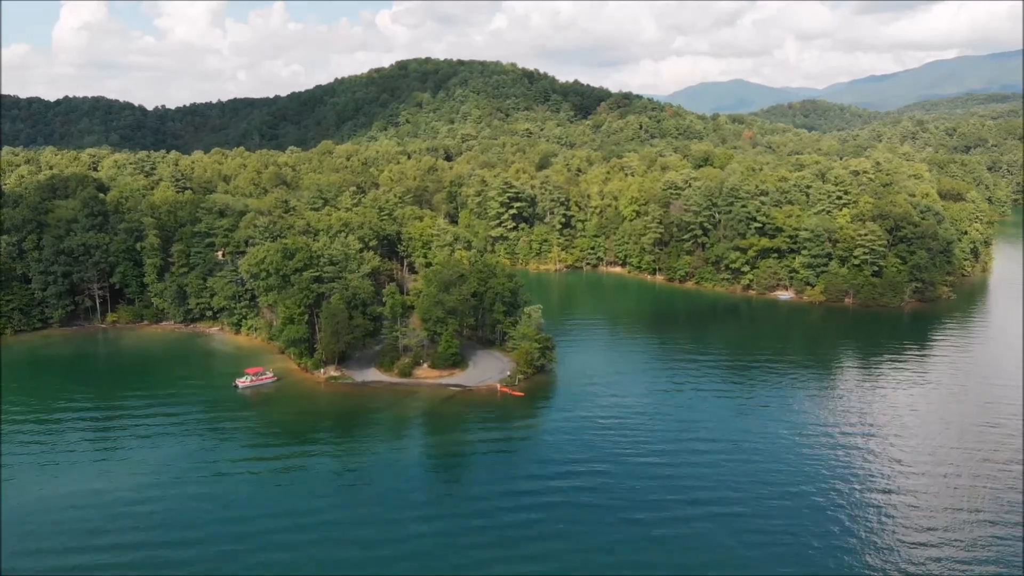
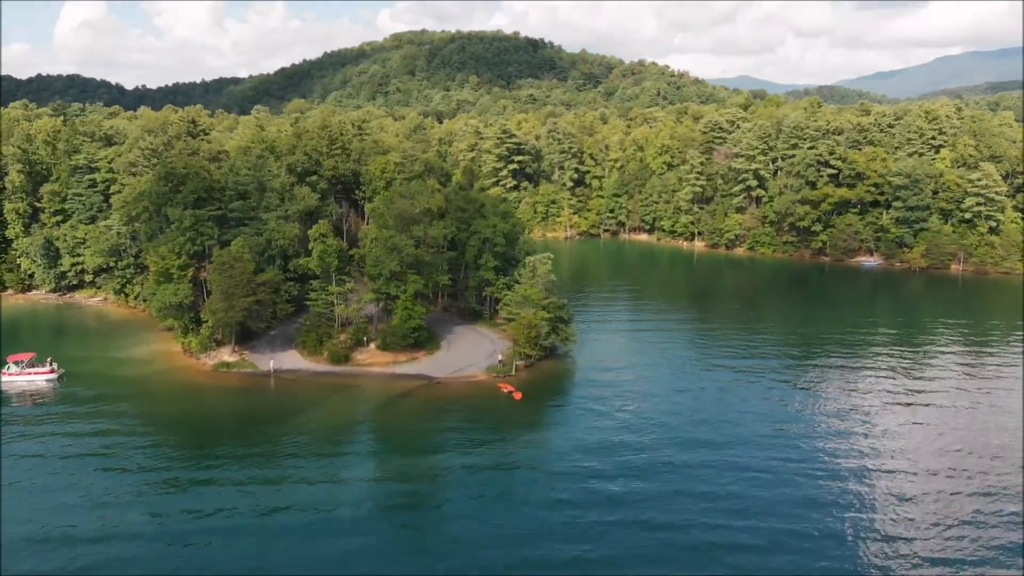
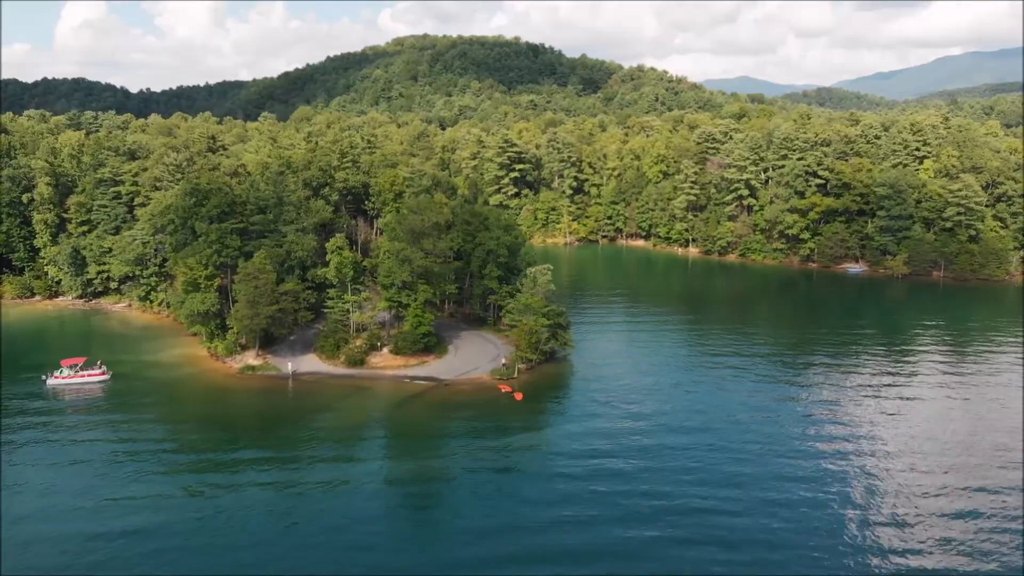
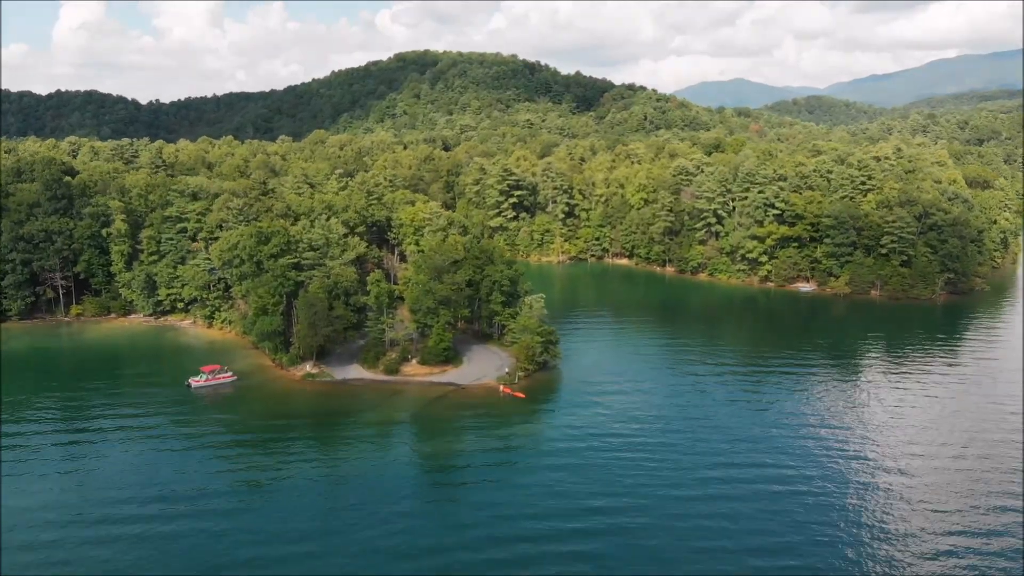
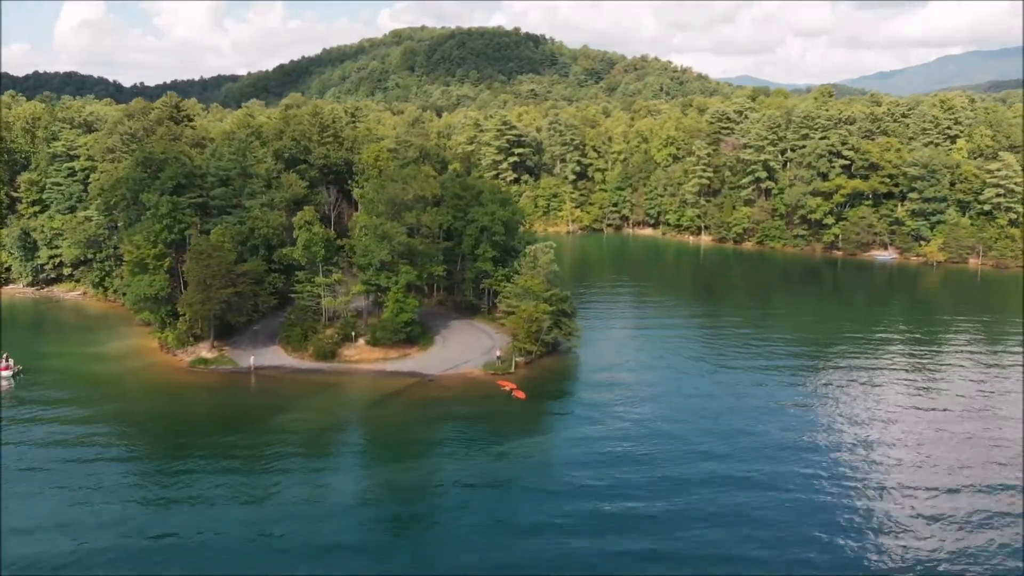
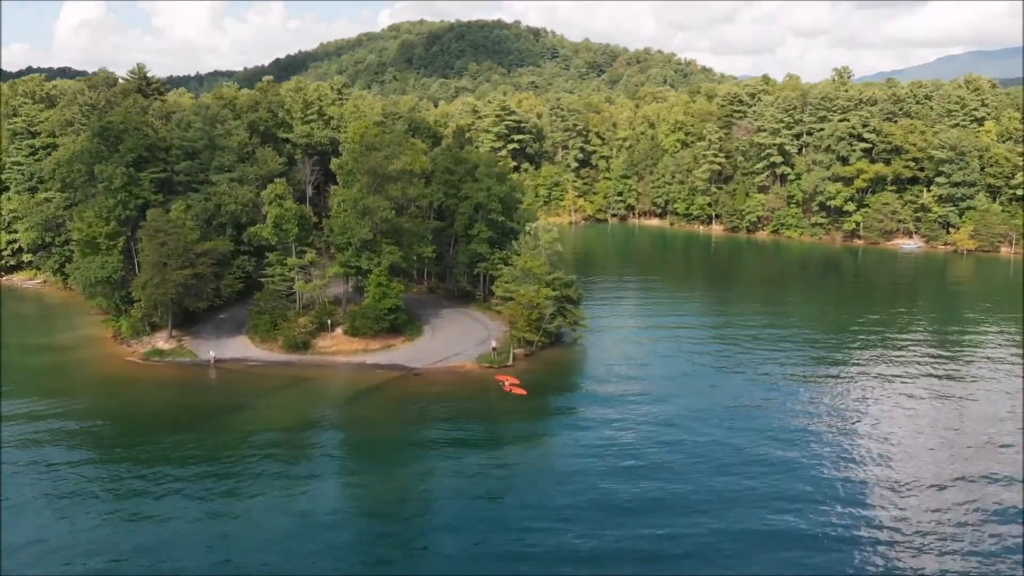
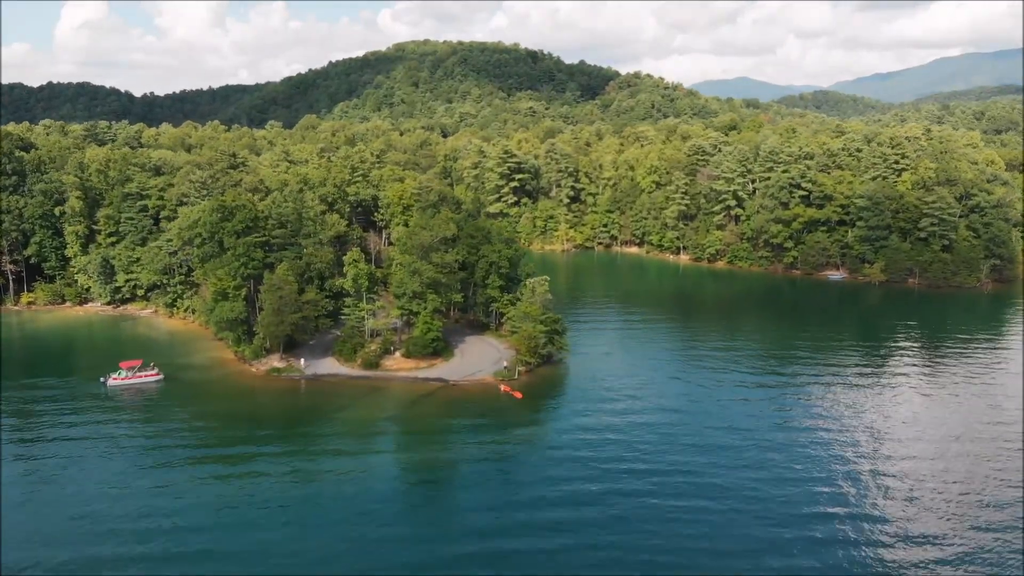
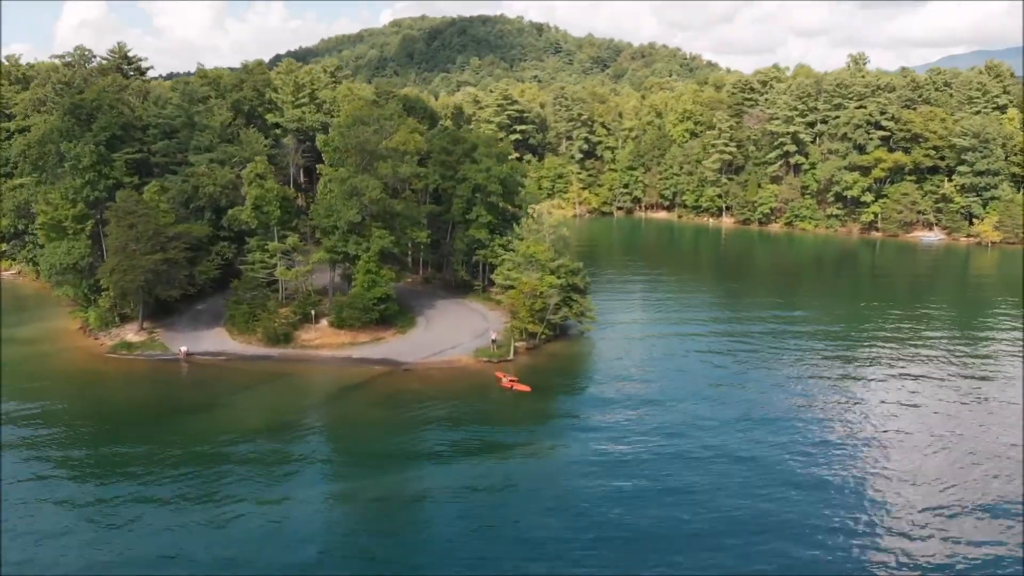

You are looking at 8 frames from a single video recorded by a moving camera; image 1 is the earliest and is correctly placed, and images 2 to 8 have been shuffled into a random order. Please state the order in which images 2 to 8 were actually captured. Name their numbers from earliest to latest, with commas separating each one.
4, 7, 3, 2, 5, 6, 8
